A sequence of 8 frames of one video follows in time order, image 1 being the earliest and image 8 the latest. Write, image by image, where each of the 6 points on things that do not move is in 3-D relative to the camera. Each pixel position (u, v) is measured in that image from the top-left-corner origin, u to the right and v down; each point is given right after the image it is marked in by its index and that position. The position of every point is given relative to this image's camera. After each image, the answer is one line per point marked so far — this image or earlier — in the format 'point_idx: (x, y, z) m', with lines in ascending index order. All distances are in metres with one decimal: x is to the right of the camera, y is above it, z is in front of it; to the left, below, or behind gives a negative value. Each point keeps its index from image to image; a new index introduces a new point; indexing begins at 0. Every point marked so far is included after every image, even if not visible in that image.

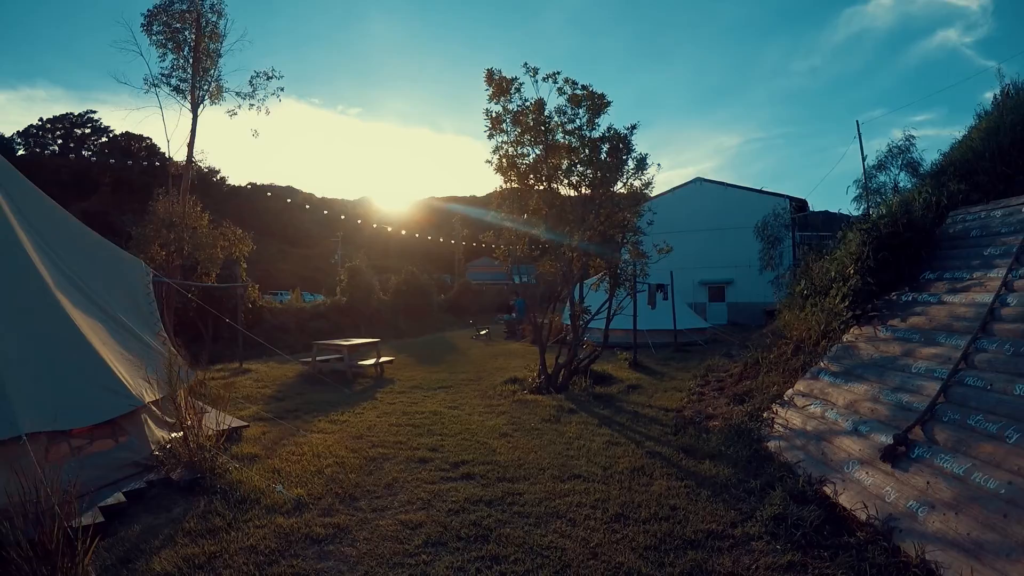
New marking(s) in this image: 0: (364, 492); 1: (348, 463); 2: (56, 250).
0: (-1.1, -1.5, +4.7) m
1: (-1.3, -1.4, +5.2) m
2: (-4.1, +0.4, +5.9) m
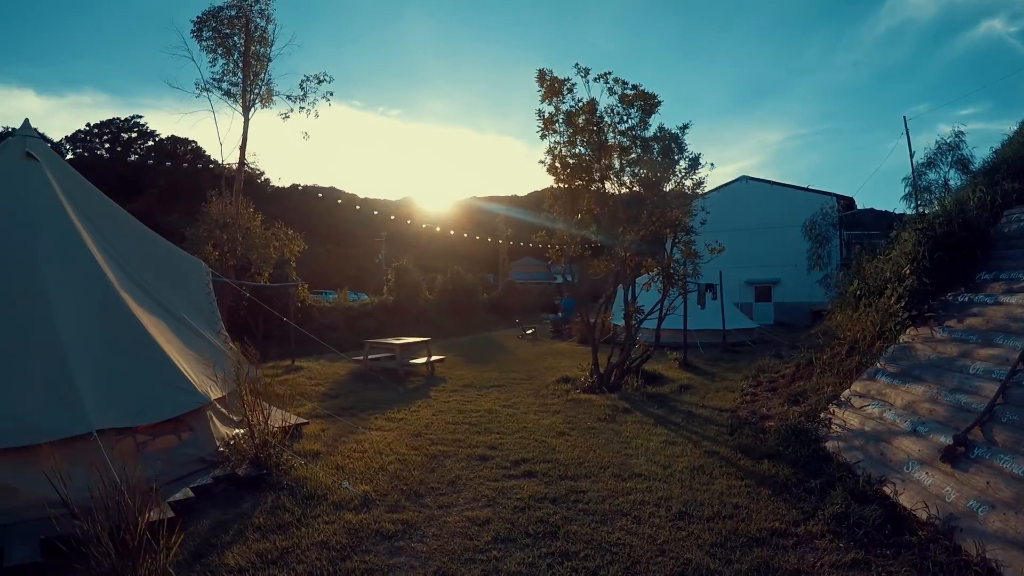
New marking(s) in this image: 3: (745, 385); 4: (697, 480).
0: (-0.6, -1.5, +4.8) m
1: (-0.8, -1.4, +5.3) m
2: (-3.6, +0.4, +6.1) m
3: (+2.5, -1.1, +7.0) m
4: (+1.5, -1.5, +5.2) m
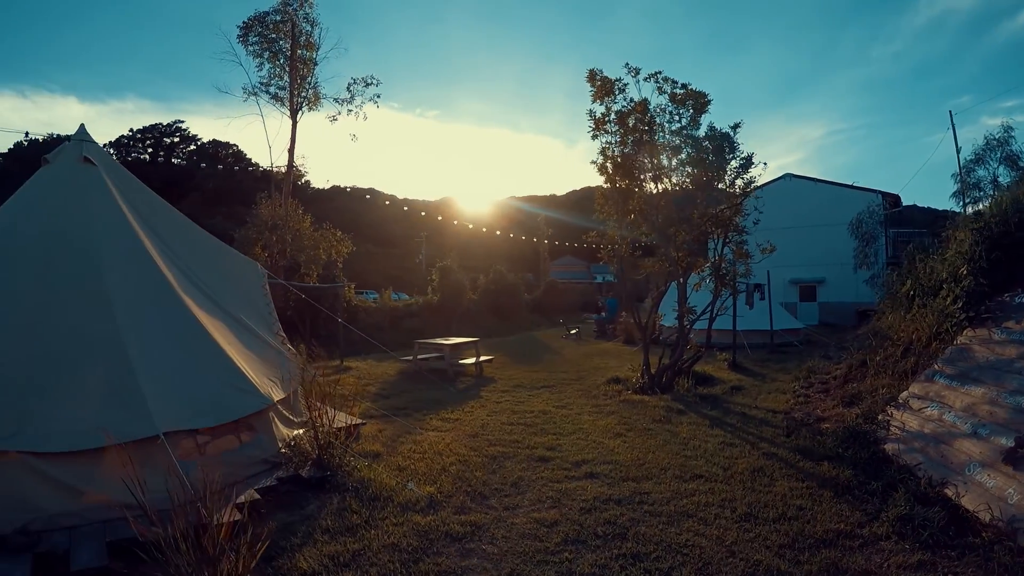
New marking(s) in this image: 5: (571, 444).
0: (-0.1, -1.5, +4.9) m
1: (-0.3, -1.4, +5.4) m
2: (-3.1, +0.3, +6.2) m
3: (+3.0, -1.1, +7.0) m
4: (+2.0, -1.5, +5.2) m
5: (+0.5, -1.4, +5.8) m
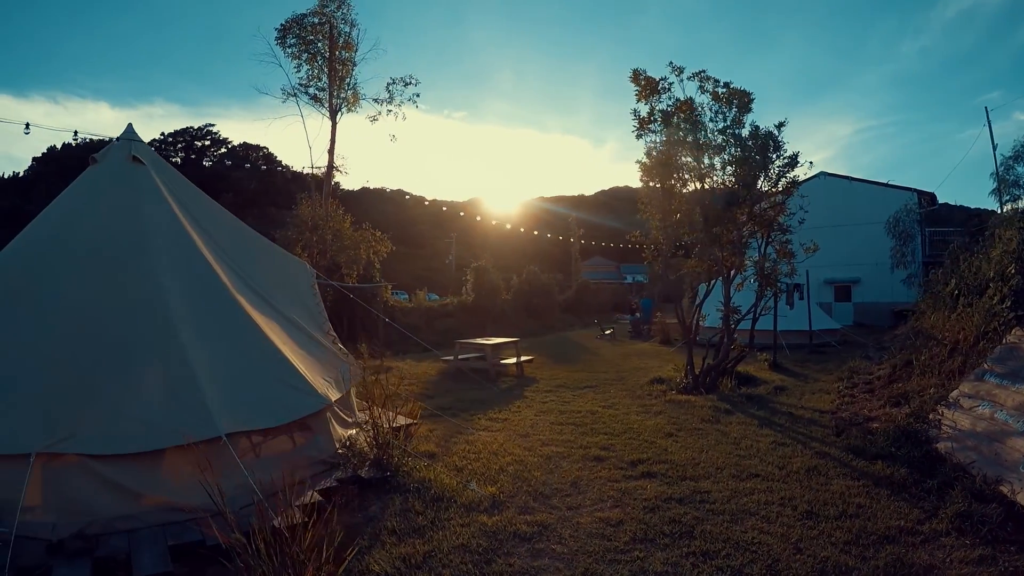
0: (+0.3, -1.5, +5.0) m
1: (+0.1, -1.4, +5.4) m
2: (-2.7, +0.3, +6.3) m
3: (+3.5, -1.1, +7.1) m
4: (+2.4, -1.5, +5.3) m
5: (+1.0, -1.4, +5.9) m
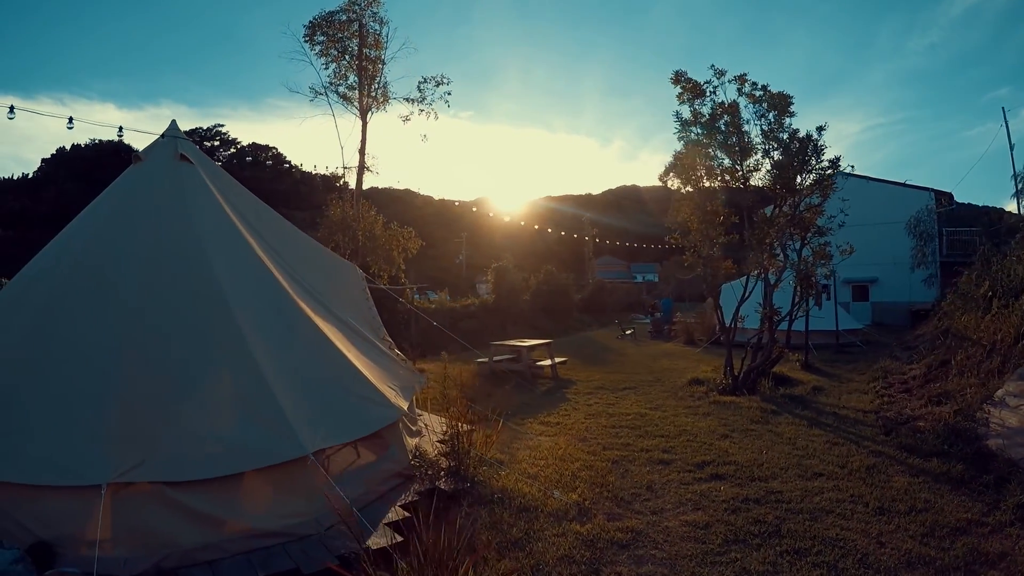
0: (+0.9, -1.6, +5.0) m
1: (+0.7, -1.5, +5.5) m
2: (-2.1, +0.3, +6.2) m
3: (+4.0, -1.1, +7.3) m
4: (+3.0, -1.6, +5.4) m
5: (+1.5, -1.4, +5.9) m
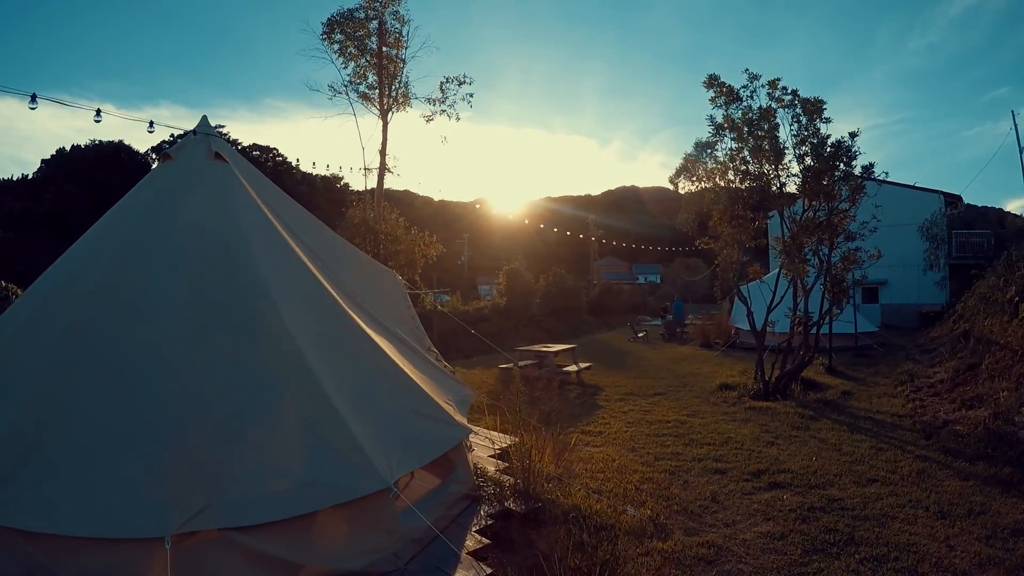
0: (+1.4, -1.6, +5.0) m
1: (+1.2, -1.5, +5.4) m
2: (-1.7, +0.2, +6.0) m
3: (+4.4, -1.1, +7.4) m
4: (+3.5, -1.6, +5.5) m
5: (+2.0, -1.5, +5.9) m
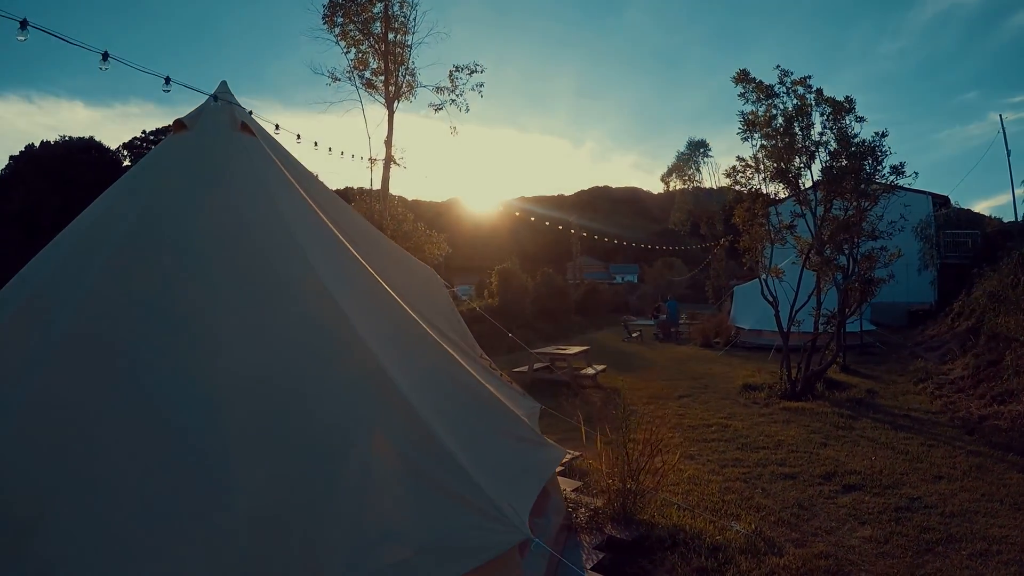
0: (+2.0, -1.6, +4.7) m
1: (+1.7, -1.5, +5.1) m
2: (-1.3, +0.2, +5.3) m
3: (+4.6, -1.1, +7.4) m
4: (+3.9, -1.6, +5.4) m
5: (+2.4, -1.5, +5.7) m
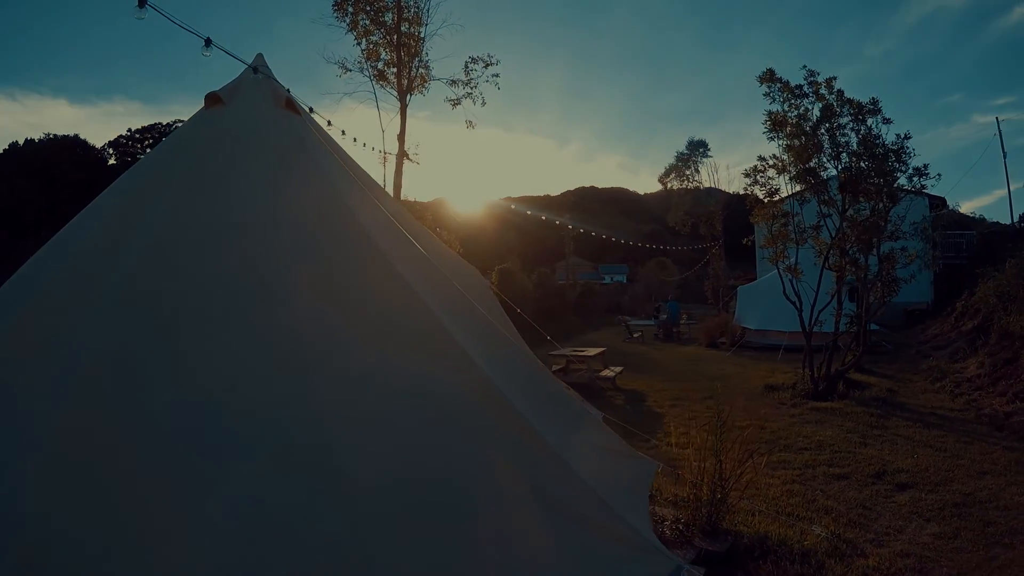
0: (+2.4, -1.6, +4.6) m
1: (+2.1, -1.5, +5.0) m
2: (-0.9, +0.2, +5.0) m
3: (+4.9, -1.1, +7.5) m
4: (+4.3, -1.6, +5.4) m
5: (+2.8, -1.4, +5.6) m
